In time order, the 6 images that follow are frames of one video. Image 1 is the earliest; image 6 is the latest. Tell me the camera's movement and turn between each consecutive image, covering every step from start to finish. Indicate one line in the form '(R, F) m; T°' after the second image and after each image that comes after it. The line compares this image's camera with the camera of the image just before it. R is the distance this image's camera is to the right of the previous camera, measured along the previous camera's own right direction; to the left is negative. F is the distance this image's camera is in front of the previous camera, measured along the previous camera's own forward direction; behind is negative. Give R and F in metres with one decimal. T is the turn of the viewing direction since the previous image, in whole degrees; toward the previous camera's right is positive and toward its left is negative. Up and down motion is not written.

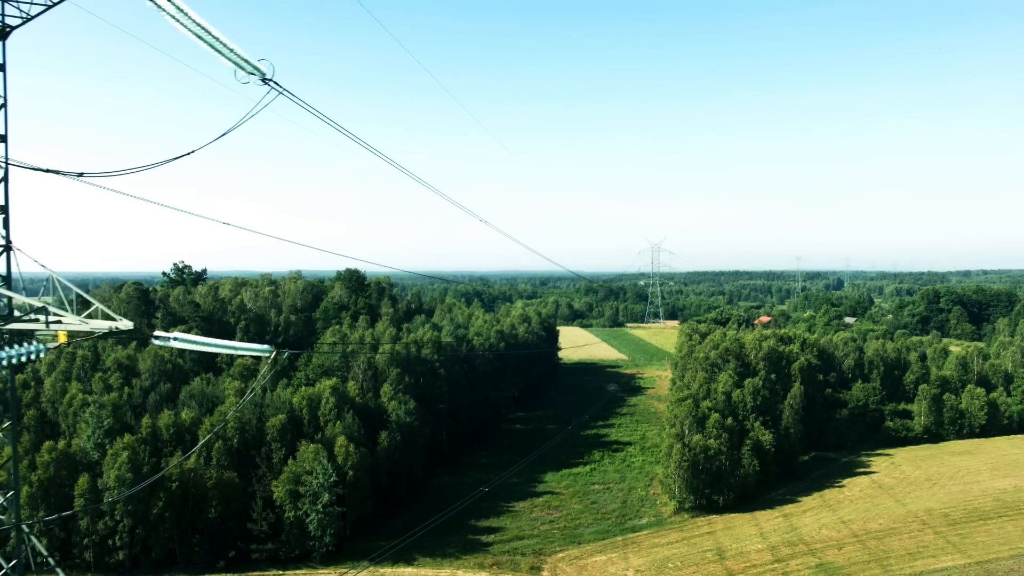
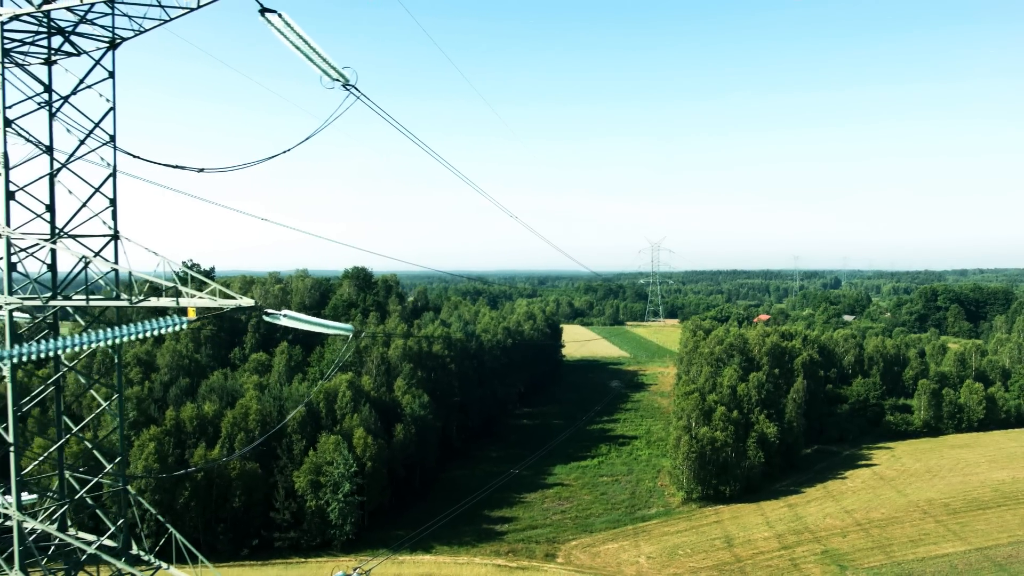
(-0.8, -0.9) m; 0°
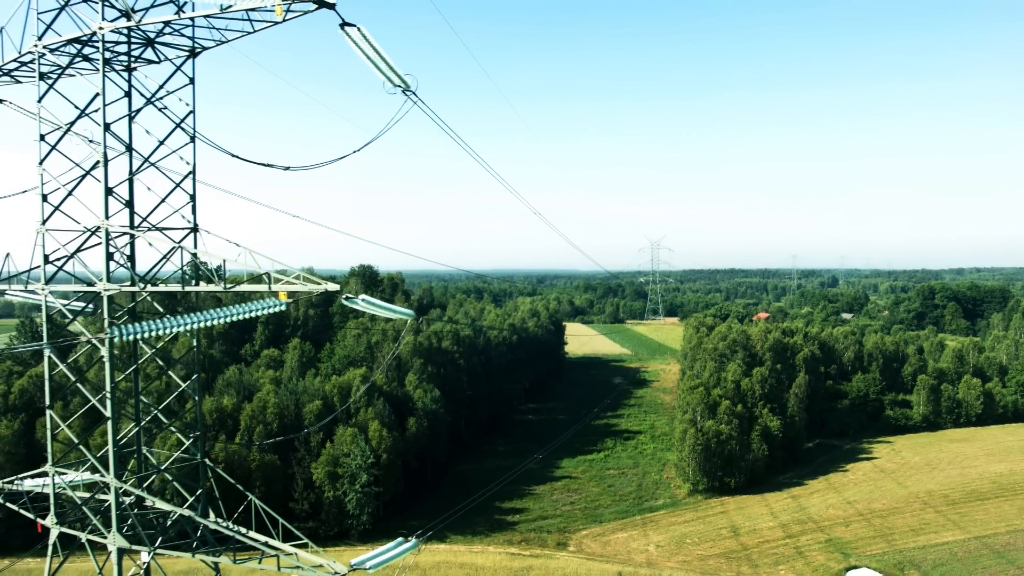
(-0.7, -0.8) m; 0°
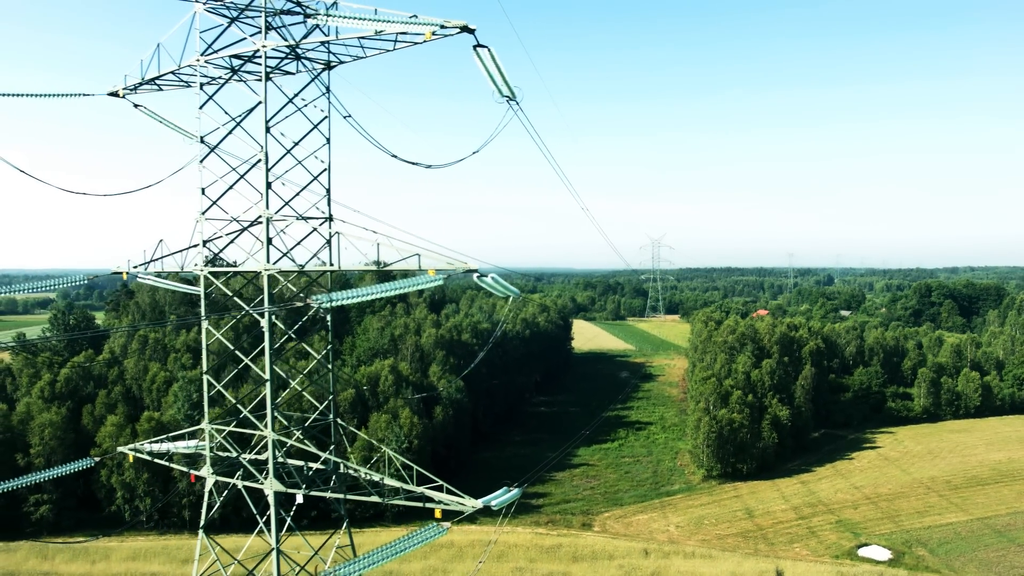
(-1.6, -1.5) m; 0°
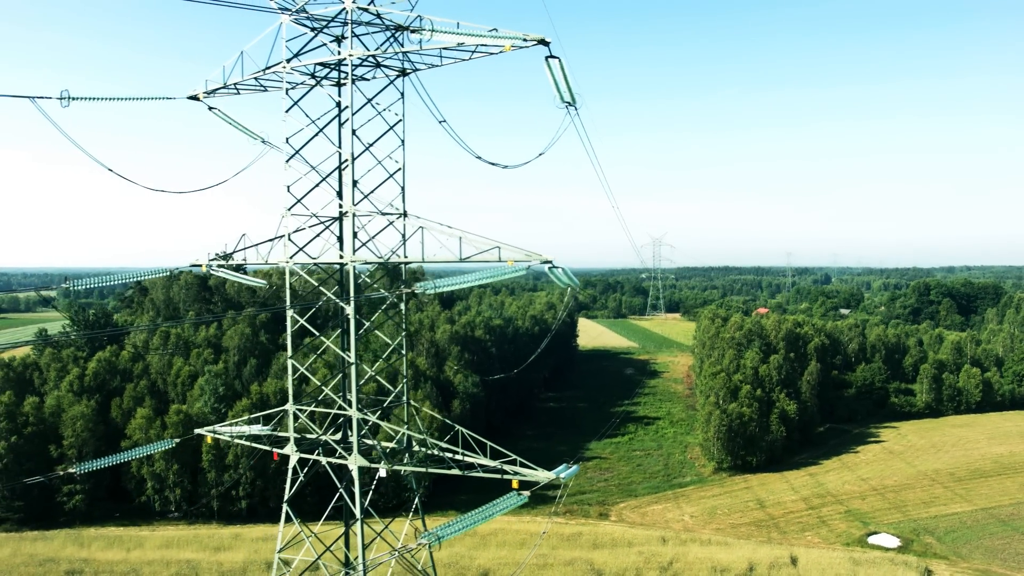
(-1.1, -0.9) m; 0°
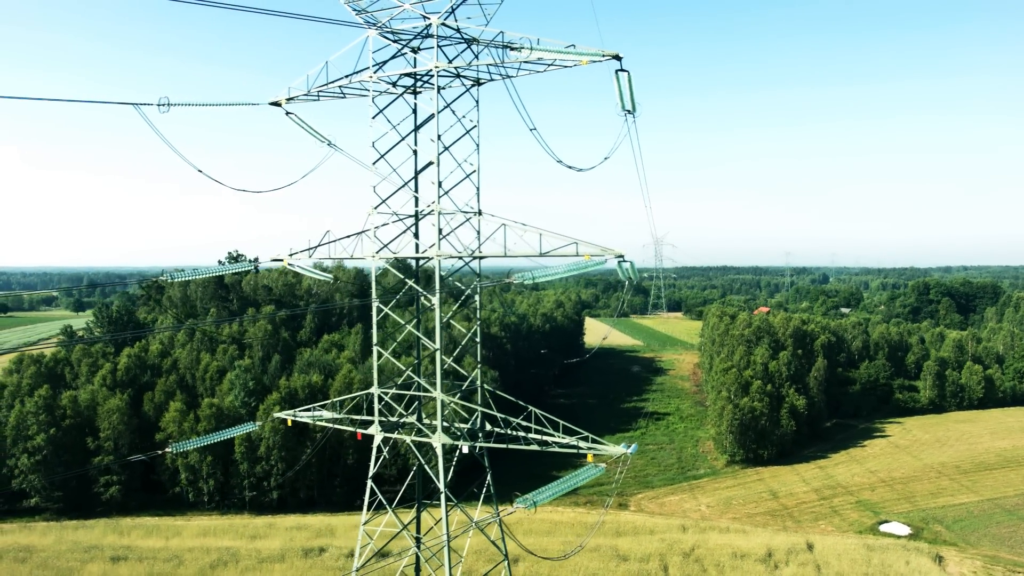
(-1.3, -1.0) m; 0°
